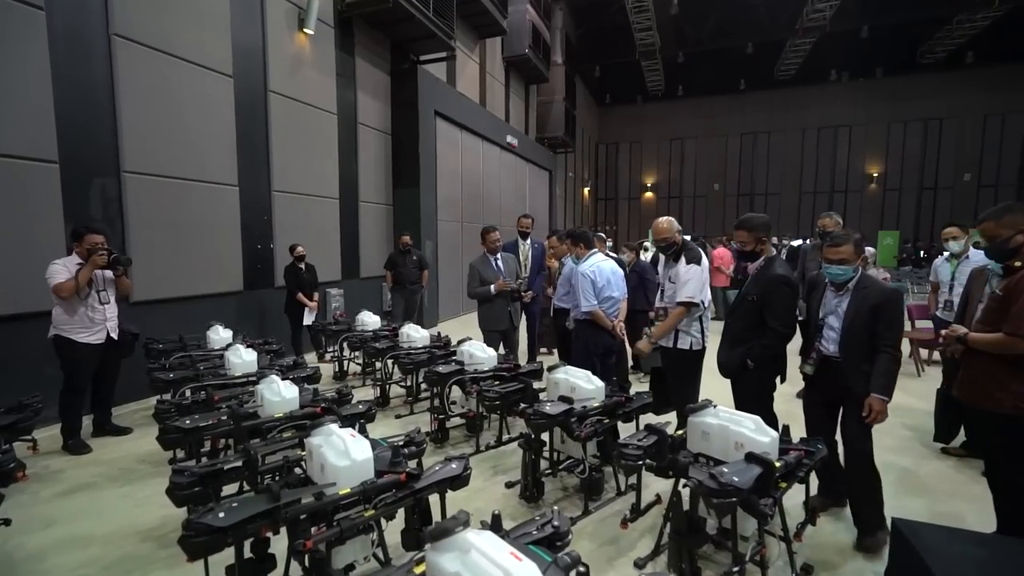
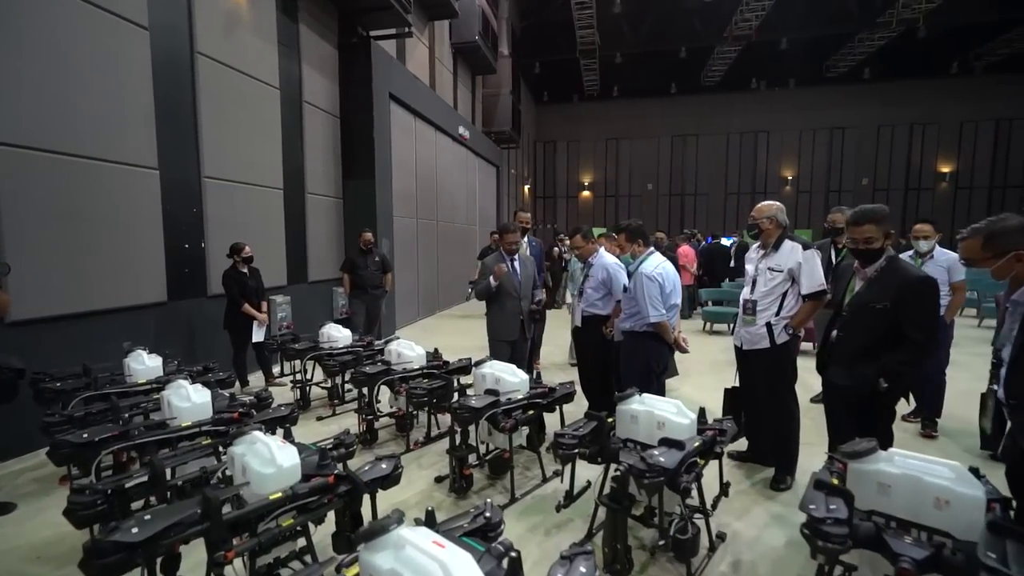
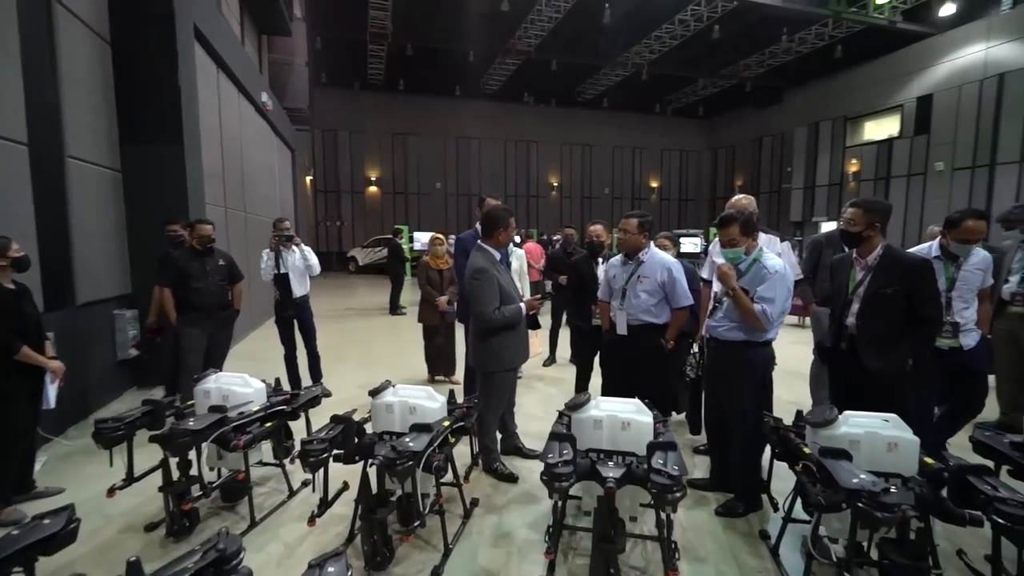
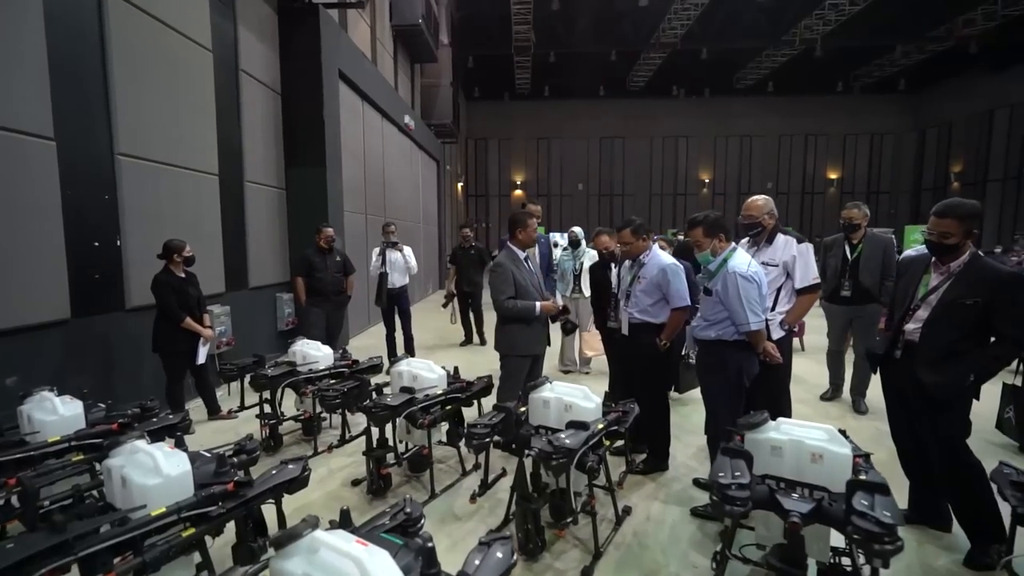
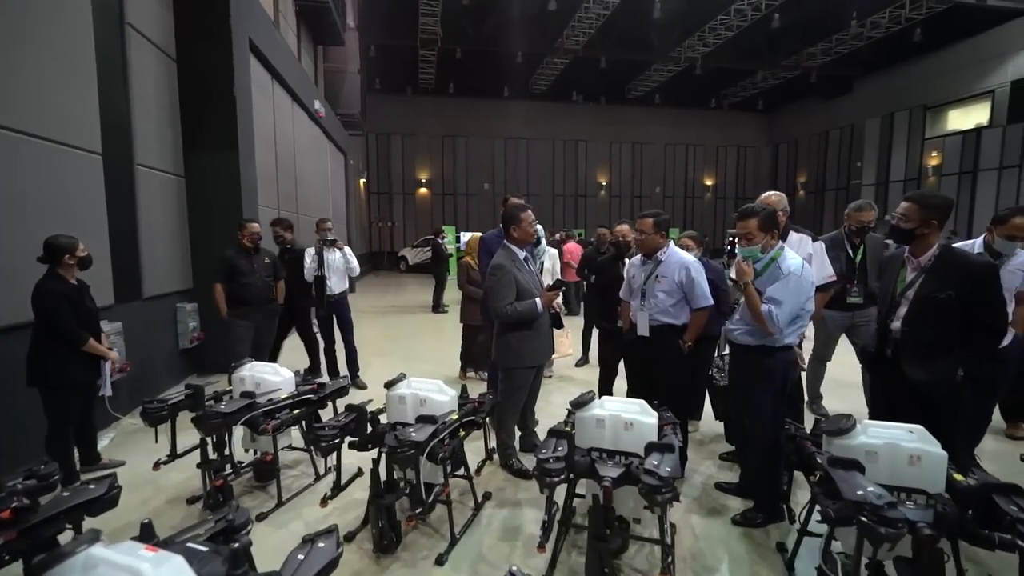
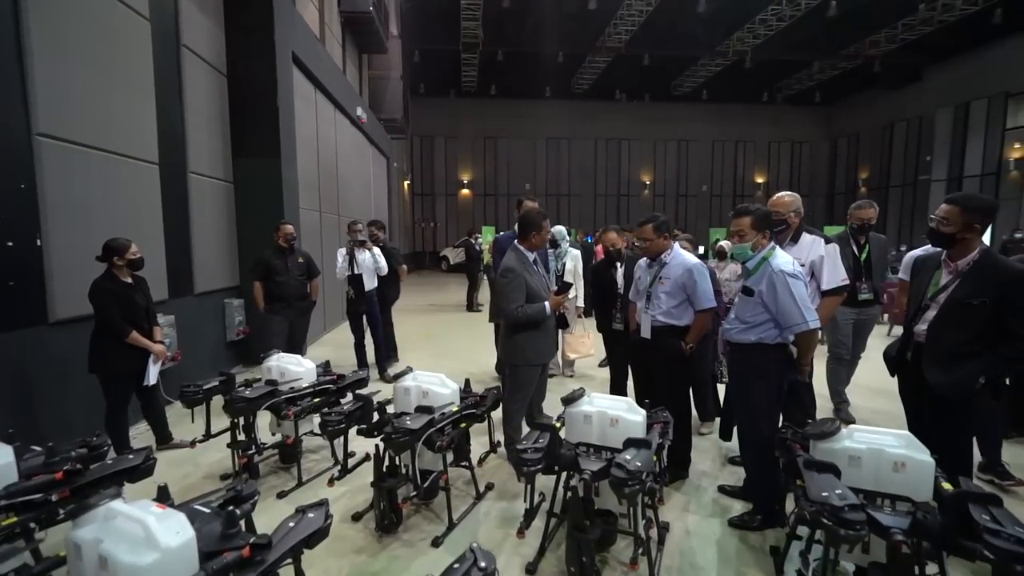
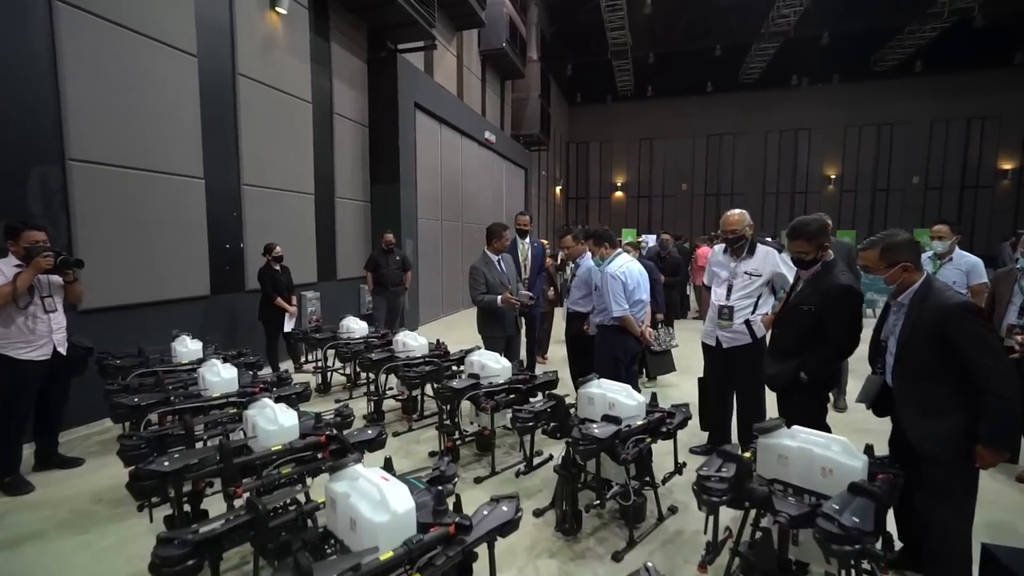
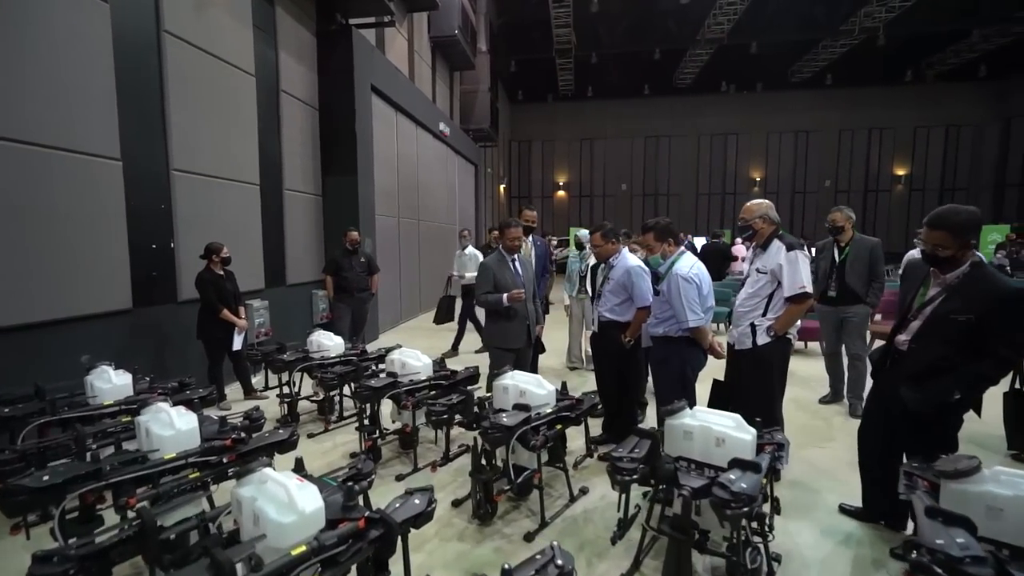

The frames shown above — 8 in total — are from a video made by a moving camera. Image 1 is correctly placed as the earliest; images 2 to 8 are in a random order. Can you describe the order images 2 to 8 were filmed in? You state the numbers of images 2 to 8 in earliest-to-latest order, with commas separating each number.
7, 2, 8, 4, 6, 5, 3
